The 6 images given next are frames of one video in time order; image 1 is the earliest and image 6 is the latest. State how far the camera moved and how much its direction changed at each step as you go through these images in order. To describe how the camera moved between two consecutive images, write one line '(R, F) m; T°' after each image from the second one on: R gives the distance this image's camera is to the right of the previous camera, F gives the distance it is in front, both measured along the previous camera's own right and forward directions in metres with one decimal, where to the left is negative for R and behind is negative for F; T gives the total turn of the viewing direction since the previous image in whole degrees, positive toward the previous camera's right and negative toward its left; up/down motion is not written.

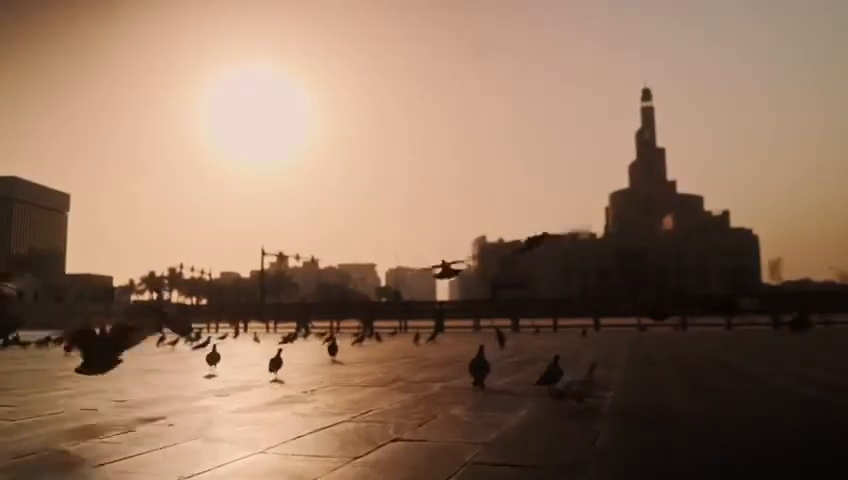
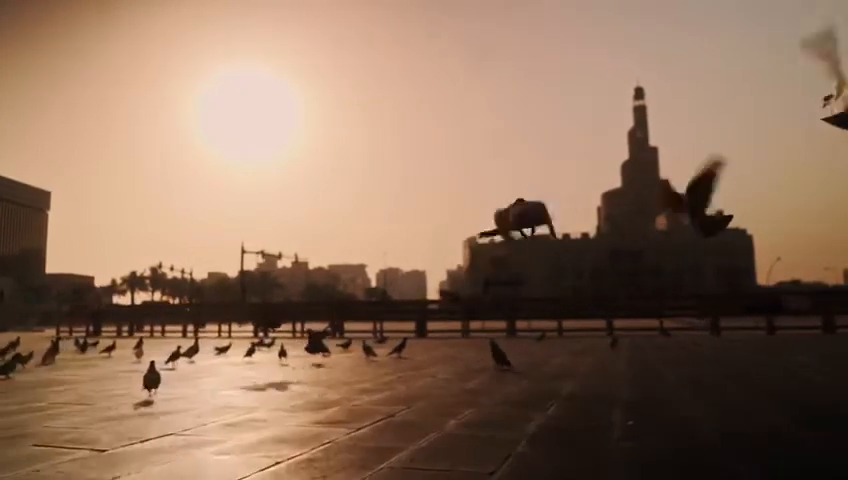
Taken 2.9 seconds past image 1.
(+0.4, +4.8) m; +1°
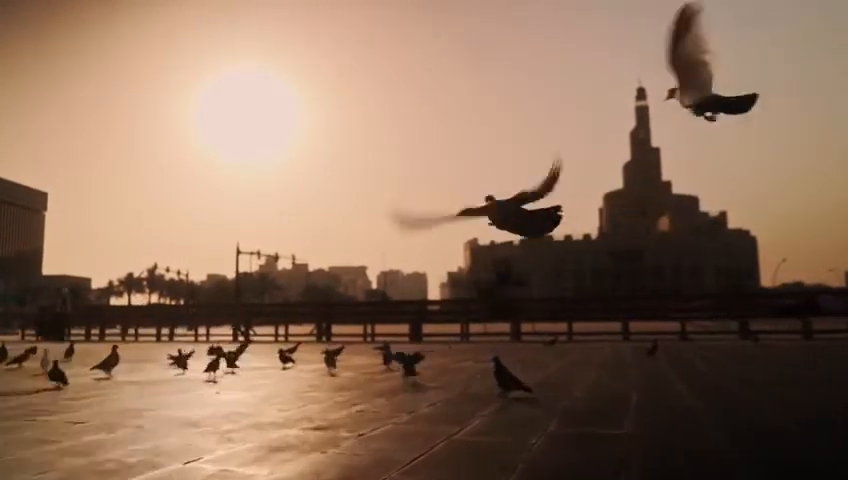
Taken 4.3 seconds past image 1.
(+0.2, +2.4) m; 0°
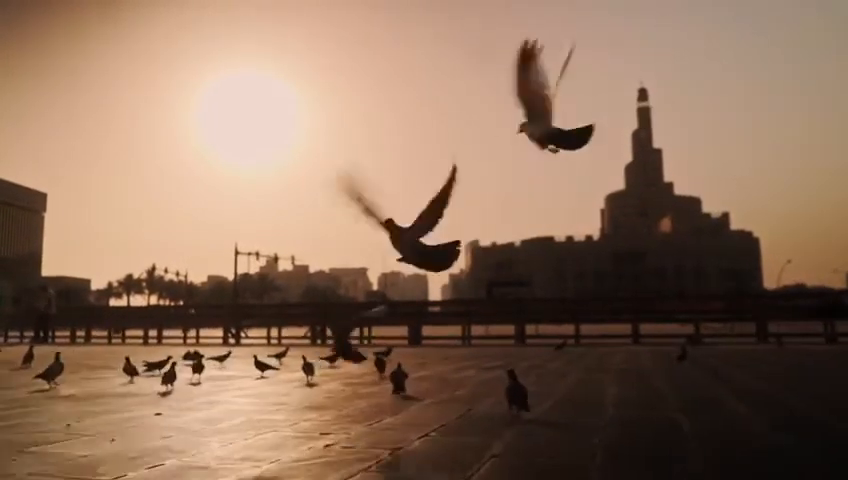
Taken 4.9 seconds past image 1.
(0.0, +1.1) m; 0°
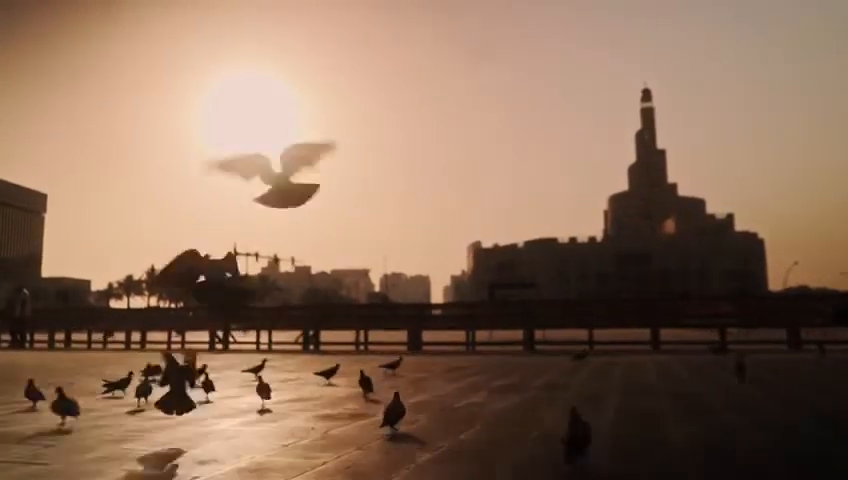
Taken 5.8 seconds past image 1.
(0.0, +1.6) m; 0°
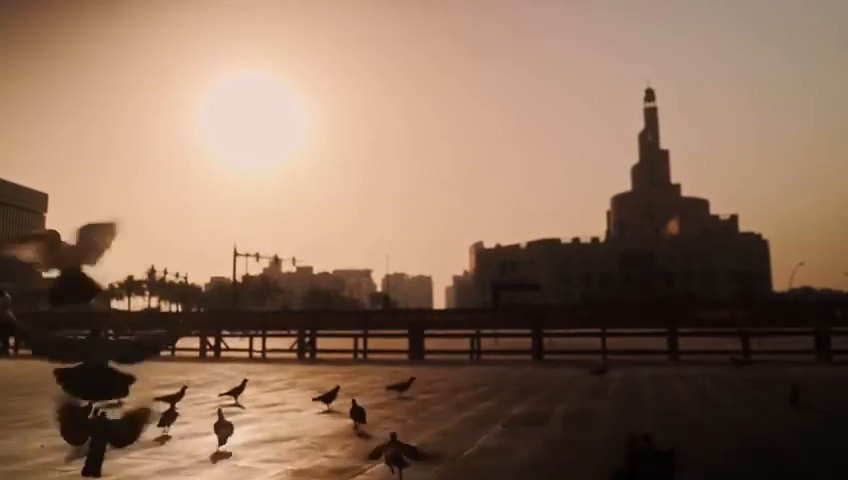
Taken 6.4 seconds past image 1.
(0.0, +1.1) m; 0°
